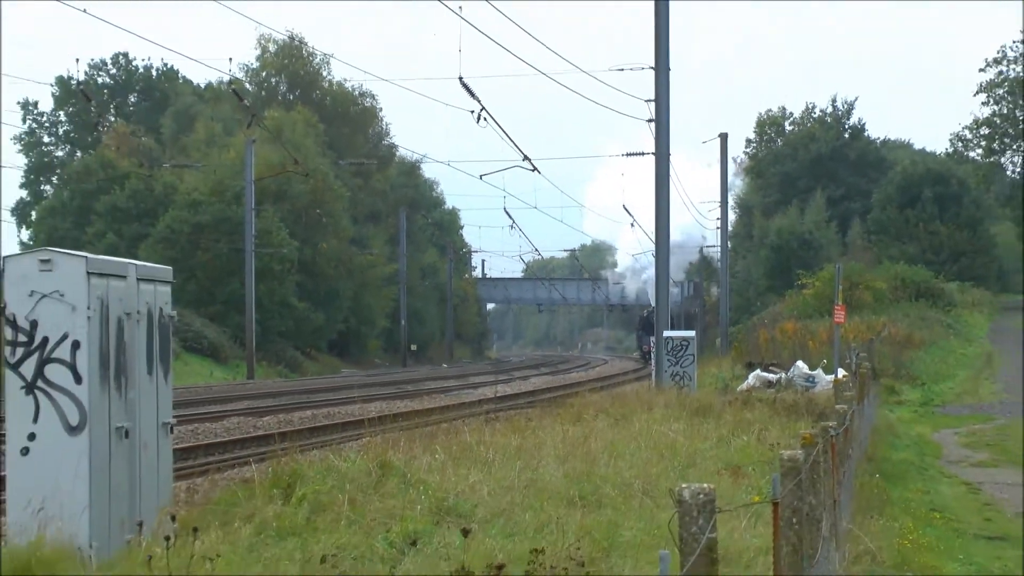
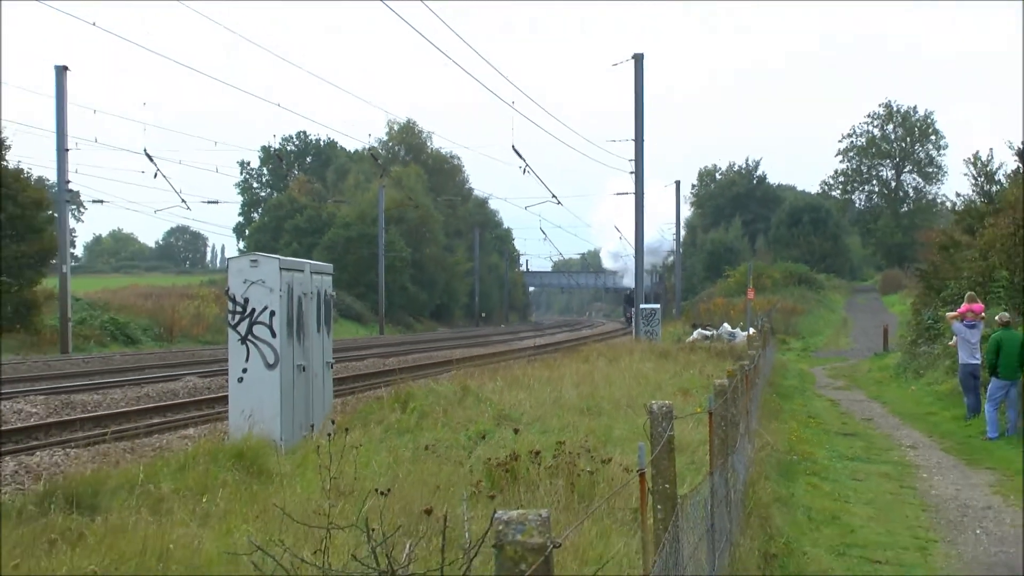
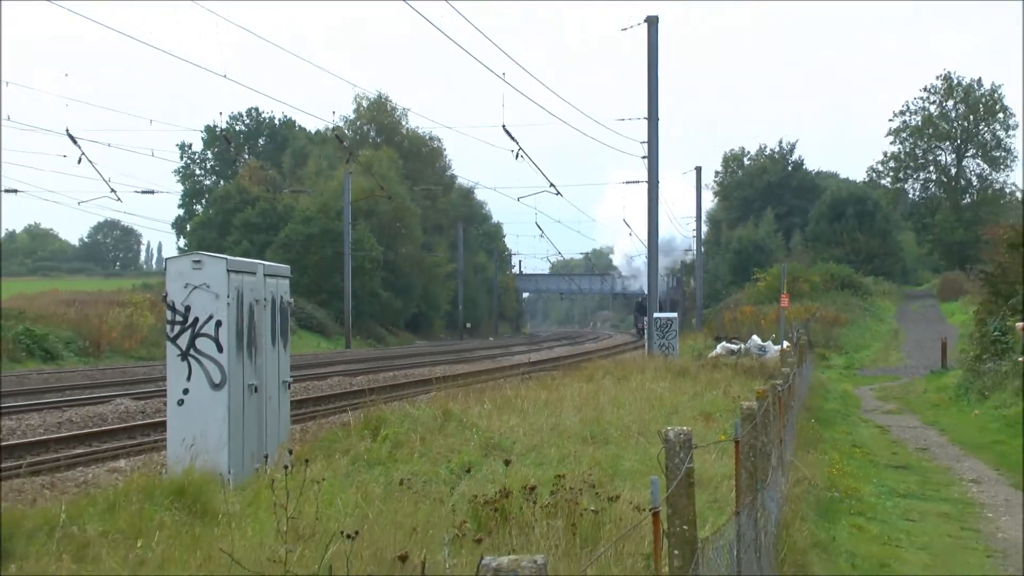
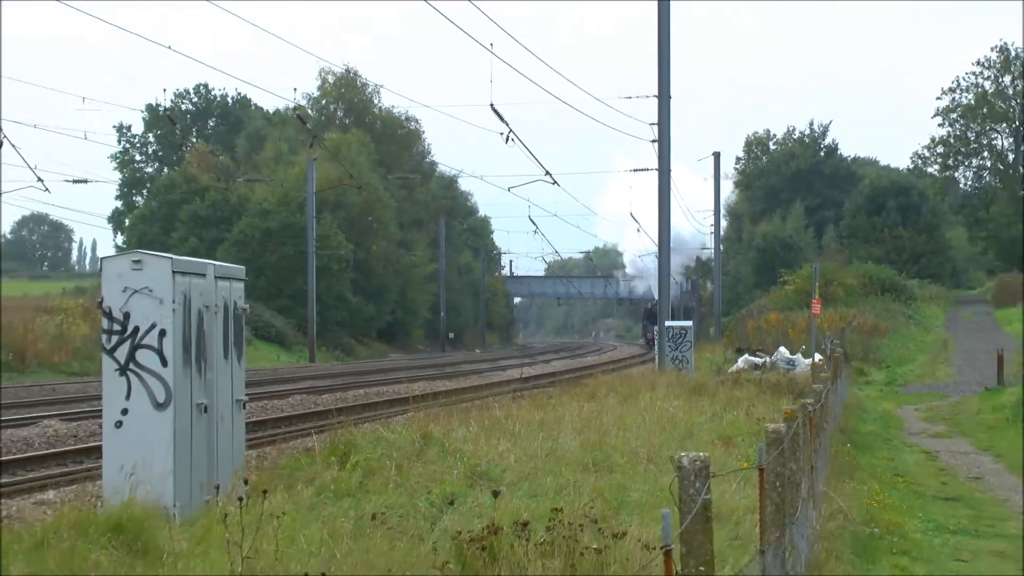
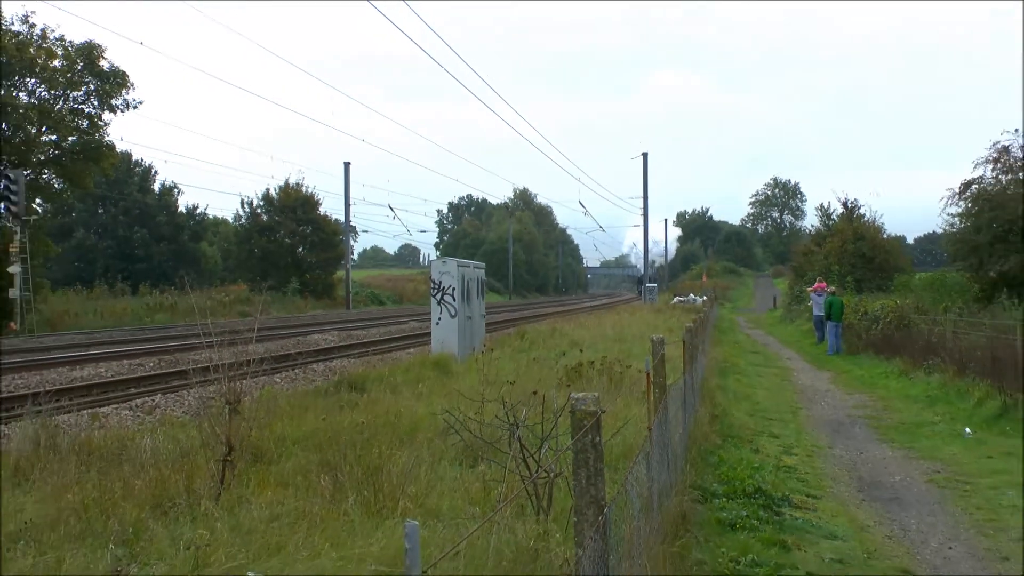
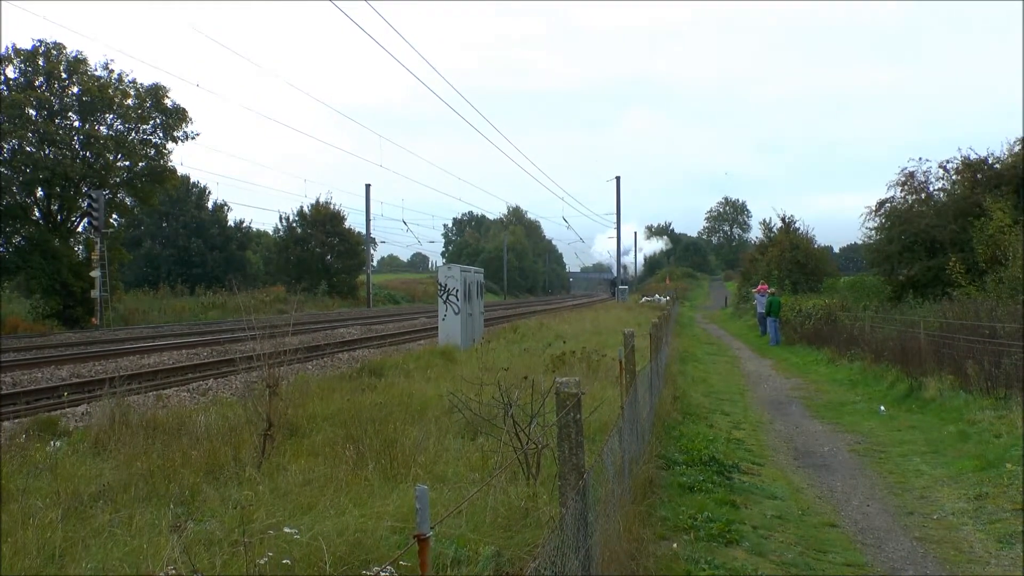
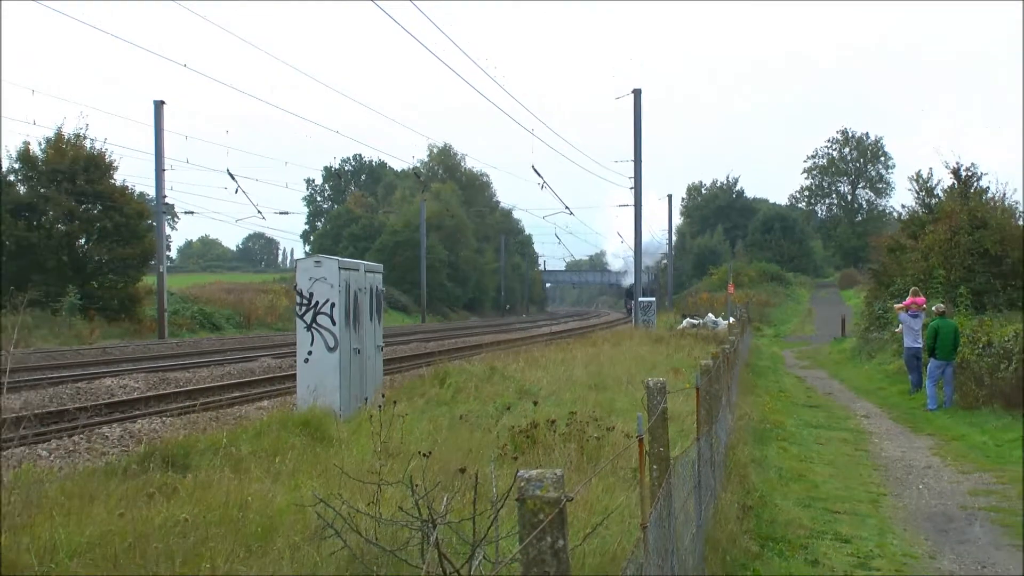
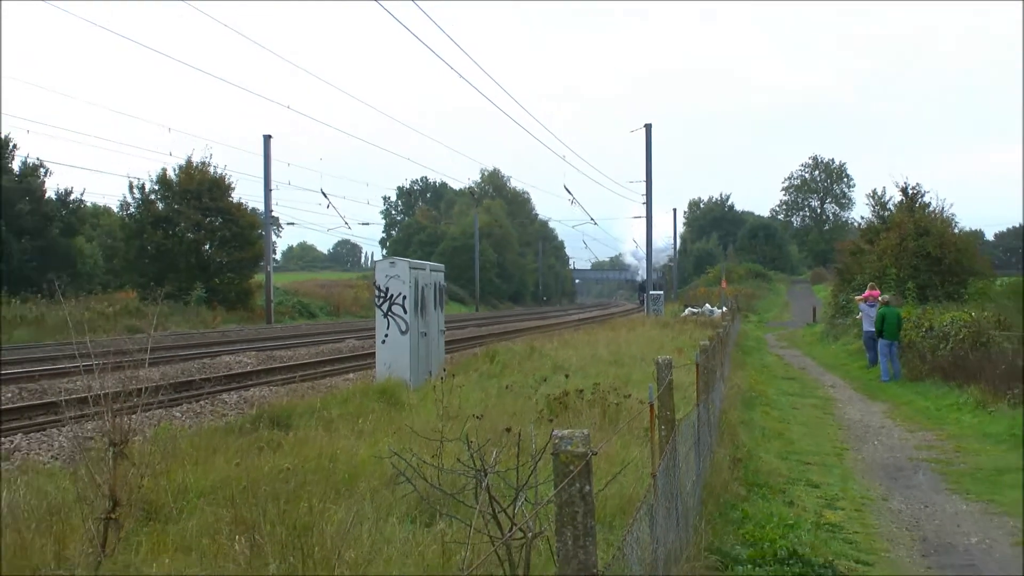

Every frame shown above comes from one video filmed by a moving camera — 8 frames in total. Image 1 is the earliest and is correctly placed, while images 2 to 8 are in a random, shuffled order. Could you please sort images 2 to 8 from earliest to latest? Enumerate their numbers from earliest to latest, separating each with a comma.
4, 3, 2, 7, 8, 5, 6
